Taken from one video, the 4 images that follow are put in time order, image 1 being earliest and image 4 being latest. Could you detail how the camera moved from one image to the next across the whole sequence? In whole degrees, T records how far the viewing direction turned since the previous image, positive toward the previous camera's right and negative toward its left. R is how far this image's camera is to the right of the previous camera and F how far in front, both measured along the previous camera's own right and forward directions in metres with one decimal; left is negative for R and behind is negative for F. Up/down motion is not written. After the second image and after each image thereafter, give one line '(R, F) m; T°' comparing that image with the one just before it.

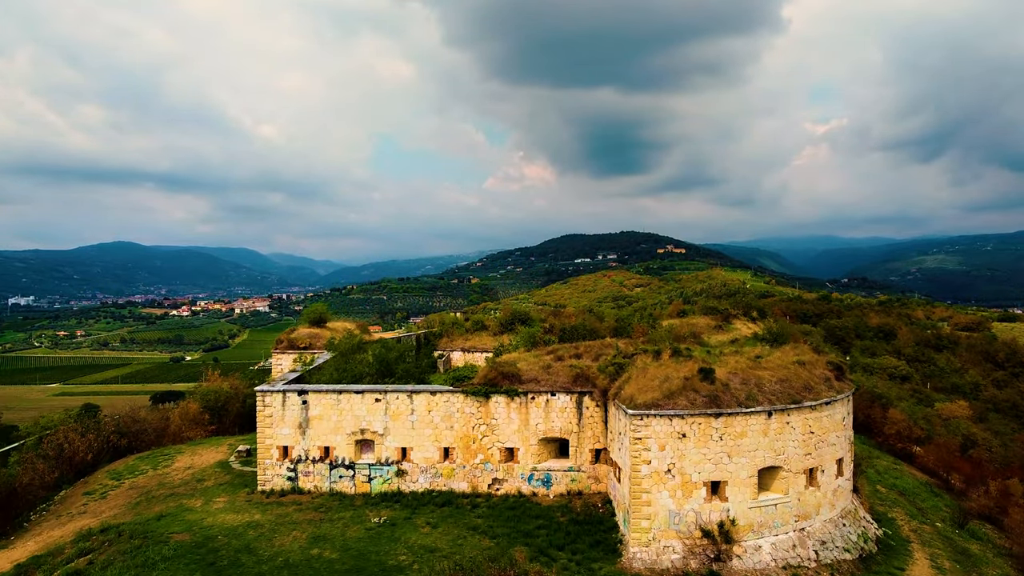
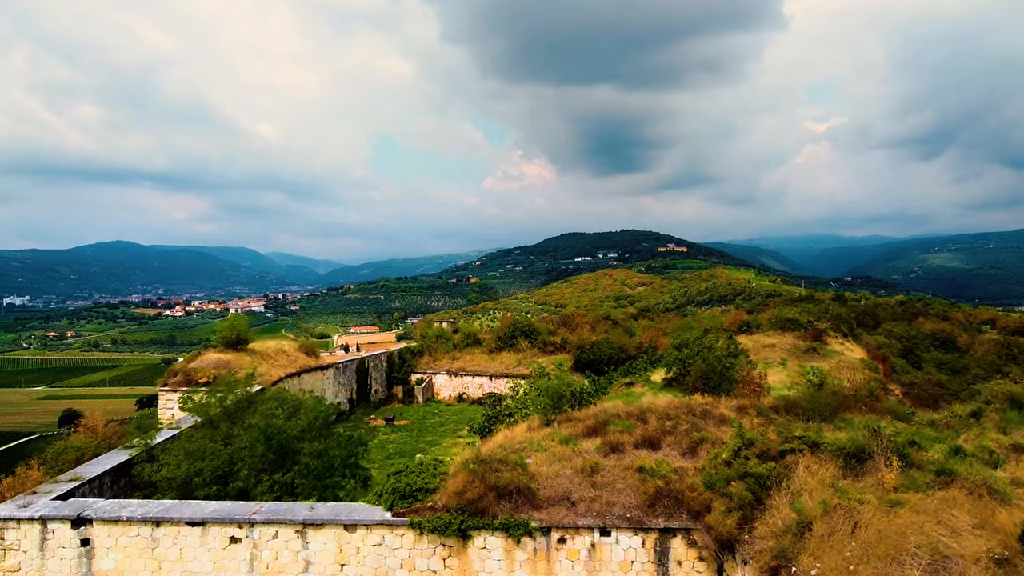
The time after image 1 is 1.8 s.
(-0.1, +5.5) m; 0°
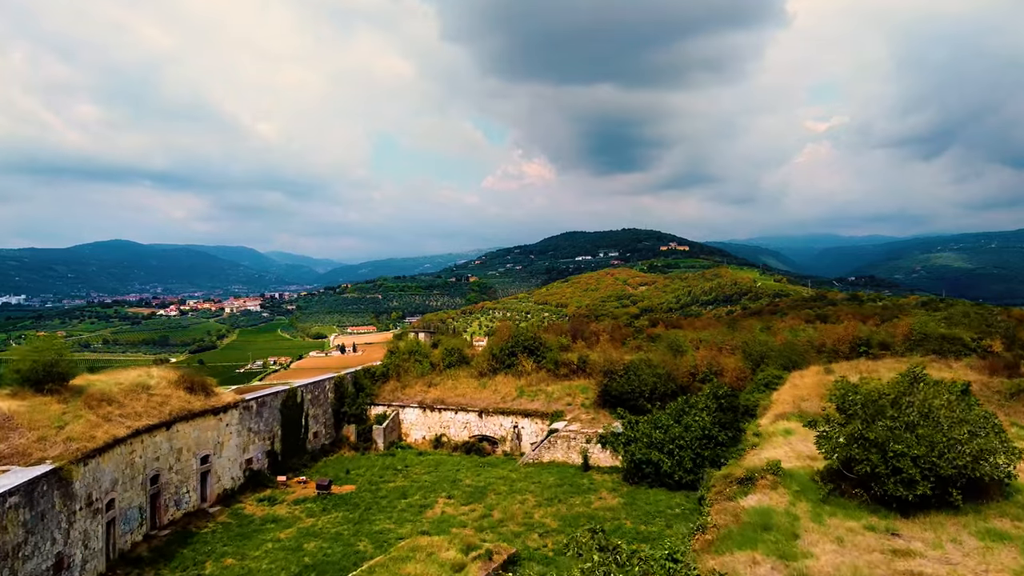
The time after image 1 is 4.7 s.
(0.0, +5.2) m; 0°
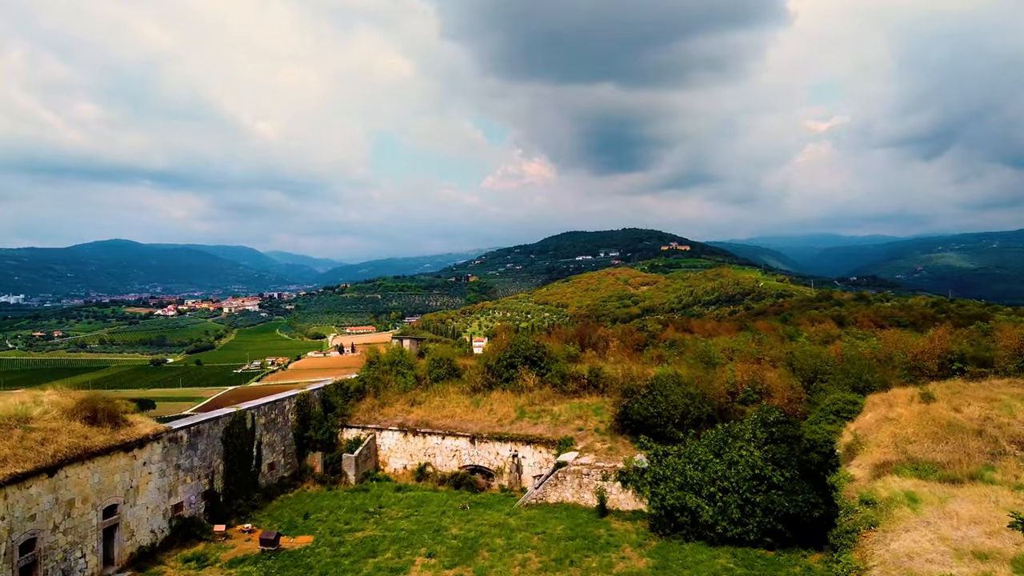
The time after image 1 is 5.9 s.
(0.0, +2.2) m; 0°
